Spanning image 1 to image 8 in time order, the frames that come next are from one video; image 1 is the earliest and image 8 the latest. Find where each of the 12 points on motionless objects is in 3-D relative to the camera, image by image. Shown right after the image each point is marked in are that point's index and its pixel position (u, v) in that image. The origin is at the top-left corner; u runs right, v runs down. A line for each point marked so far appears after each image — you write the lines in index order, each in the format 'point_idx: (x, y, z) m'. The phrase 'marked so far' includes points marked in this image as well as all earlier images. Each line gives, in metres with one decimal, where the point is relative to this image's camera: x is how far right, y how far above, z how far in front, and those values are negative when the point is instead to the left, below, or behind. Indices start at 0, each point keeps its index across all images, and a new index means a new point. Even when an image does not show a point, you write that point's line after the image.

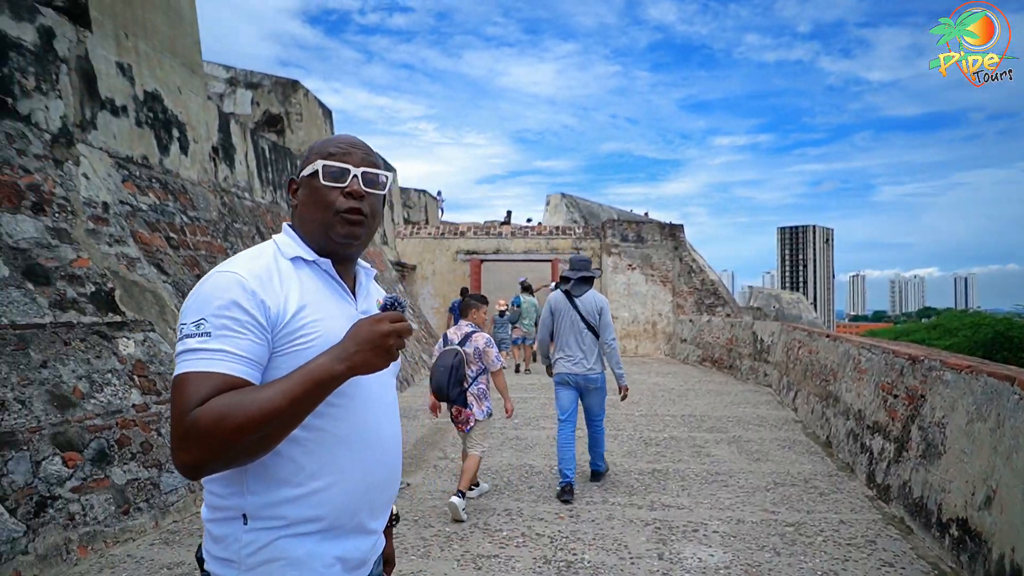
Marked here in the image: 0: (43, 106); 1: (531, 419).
0: (-3.4, +1.3, +5.0) m
1: (+0.2, -1.4, +7.6) m
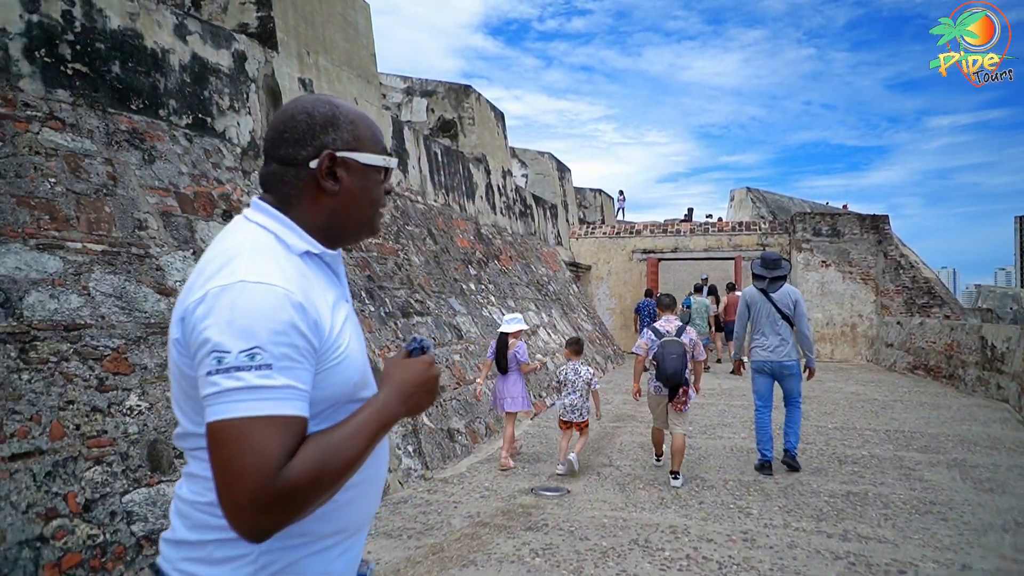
0: (-2.2, +1.3, +5.5) m
1: (+2.0, -1.4, +7.0) m
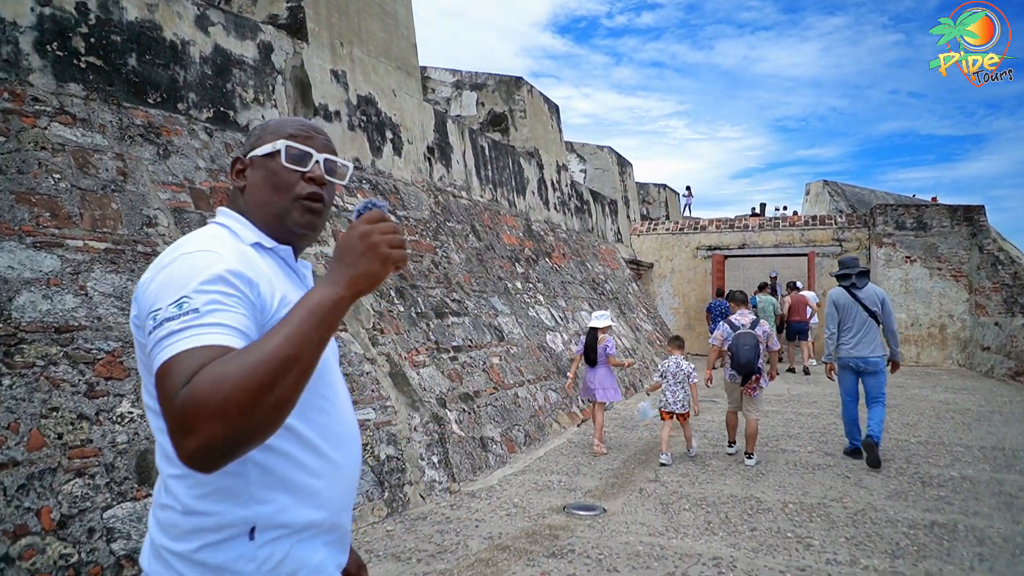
0: (-1.9, +1.3, +5.3) m
1: (+2.4, -1.4, +6.4) m
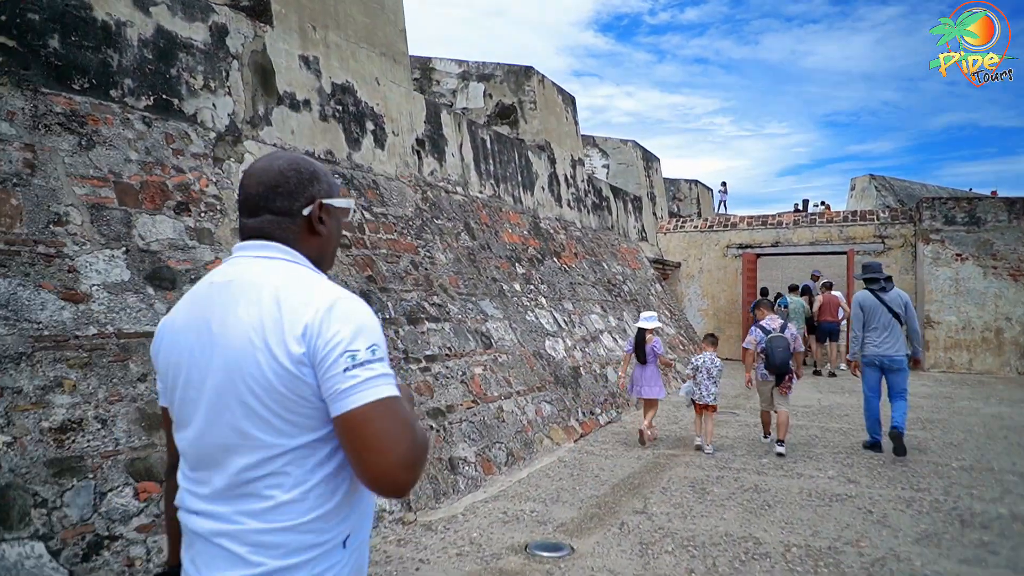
0: (-2.1, +1.3, +4.8) m
1: (+2.3, -1.4, +5.7) m
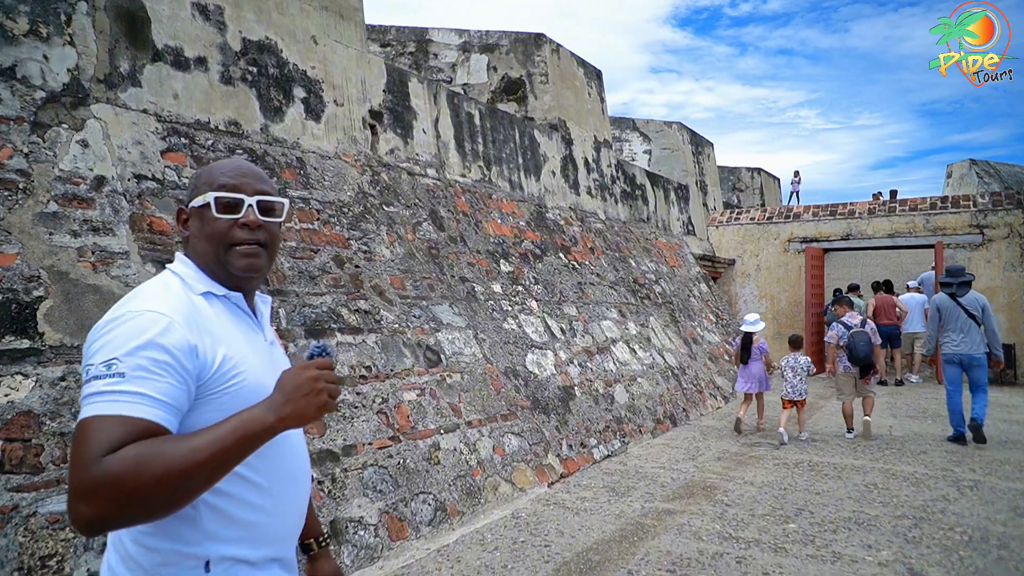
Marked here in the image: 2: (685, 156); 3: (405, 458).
0: (-2.6, +1.3, +3.8) m
1: (+1.9, -1.4, +4.1) m
2: (+3.3, +2.5, +13.1) m
3: (-0.6, -1.0, +4.1) m
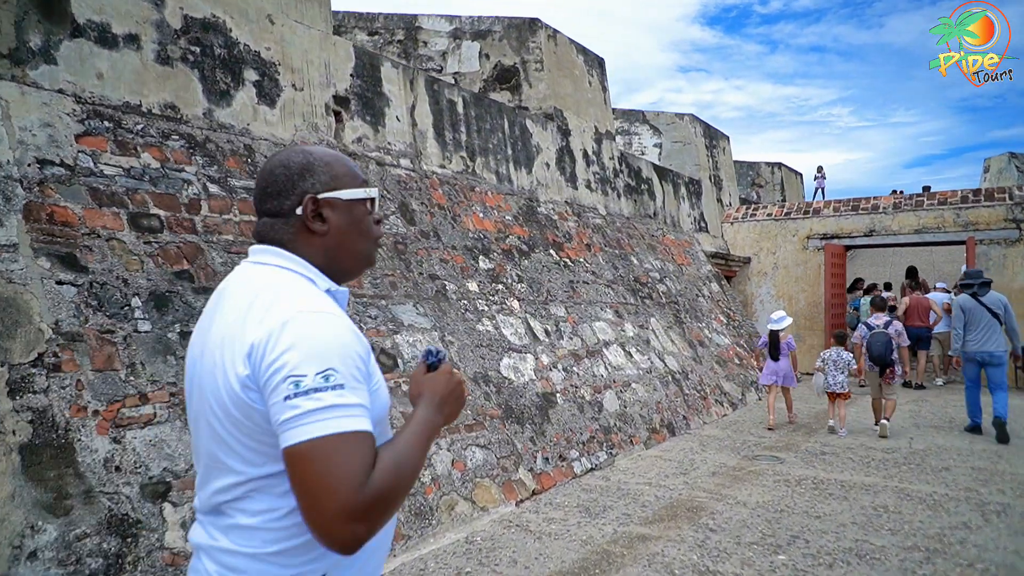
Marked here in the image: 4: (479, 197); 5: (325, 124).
0: (-2.9, +1.3, +3.4) m
1: (+1.6, -1.4, +3.5) m
2: (+3.4, +2.5, +12.5) m
3: (-0.9, -1.0, +3.7) m
4: (-0.3, +0.9, +6.7) m
5: (-1.5, +1.3, +5.4) m
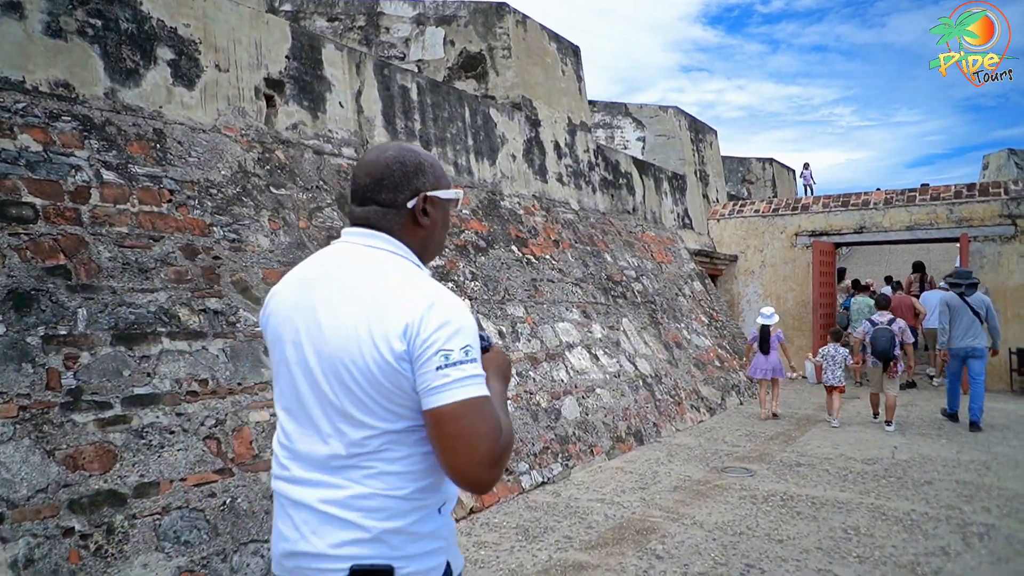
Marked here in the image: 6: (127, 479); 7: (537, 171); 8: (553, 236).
0: (-3.3, +1.3, +3.0) m
1: (+1.2, -1.4, +3.1) m
2: (+3.0, +2.5, +12.0) m
3: (-1.3, -1.0, +3.2) m
4: (-0.7, +0.9, +6.2) m
5: (-1.9, +1.3, +5.0) m
6: (-1.7, -0.8, +3.0) m
7: (+0.3, +1.4, +7.9) m
8: (+0.5, +0.6, +7.5) m
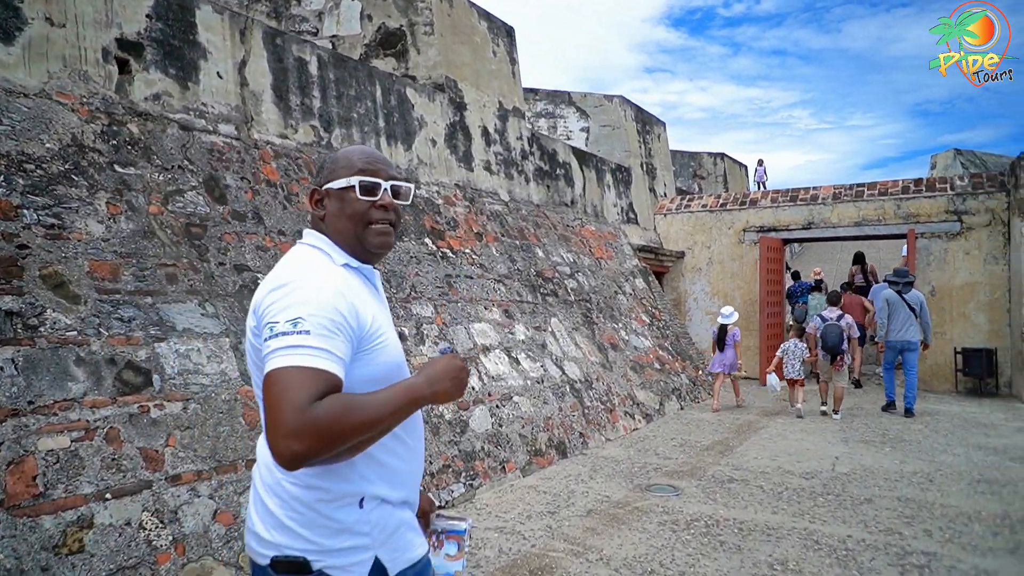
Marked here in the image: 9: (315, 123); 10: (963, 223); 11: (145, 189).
0: (-3.9, +1.3, +2.2) m
1: (+0.6, -1.4, +2.5) m
2: (+1.9, +2.6, +11.5) m
3: (-1.9, -1.0, +2.5) m
4: (-1.5, +0.9, +5.6) m
5: (-2.6, +1.3, +4.3) m
6: (-2.2, -0.8, +2.2) m
7: (-0.5, +1.4, +7.3) m
8: (-0.4, +0.6, +6.9) m
9: (-1.6, +1.4, +5.7) m
10: (+6.3, +0.9, +9.6) m
11: (-2.2, +0.6, +4.1) m
